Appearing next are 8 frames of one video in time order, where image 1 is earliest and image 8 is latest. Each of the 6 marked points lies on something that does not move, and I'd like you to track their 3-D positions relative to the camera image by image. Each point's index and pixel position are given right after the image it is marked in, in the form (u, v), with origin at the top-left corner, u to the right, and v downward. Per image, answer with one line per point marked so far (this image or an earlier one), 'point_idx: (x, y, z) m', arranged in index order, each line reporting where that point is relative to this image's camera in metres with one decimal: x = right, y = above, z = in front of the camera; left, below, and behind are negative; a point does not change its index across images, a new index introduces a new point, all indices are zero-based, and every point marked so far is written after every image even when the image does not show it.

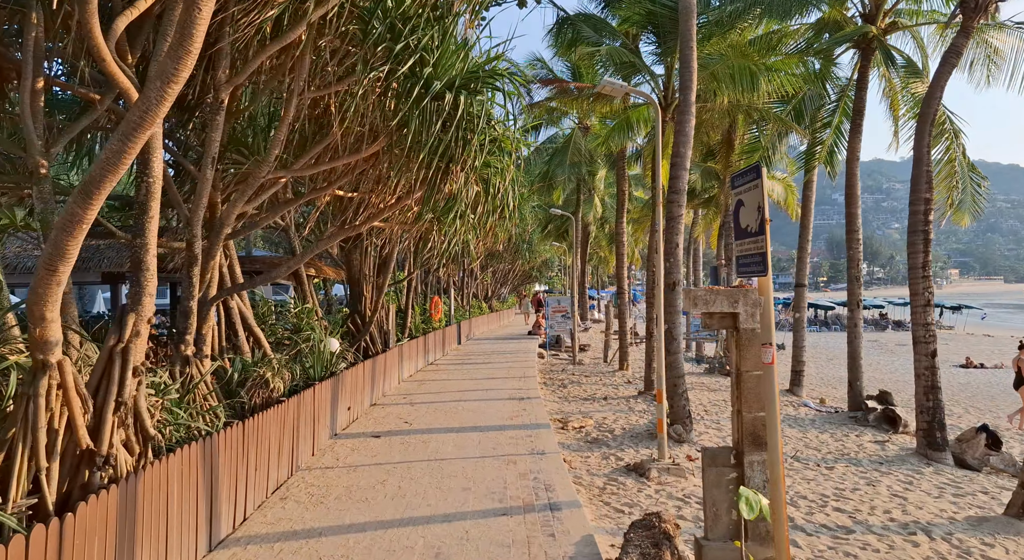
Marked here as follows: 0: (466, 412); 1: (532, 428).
0: (-0.6, -1.9, +10.1) m
1: (+0.3, -1.9, +8.8) m
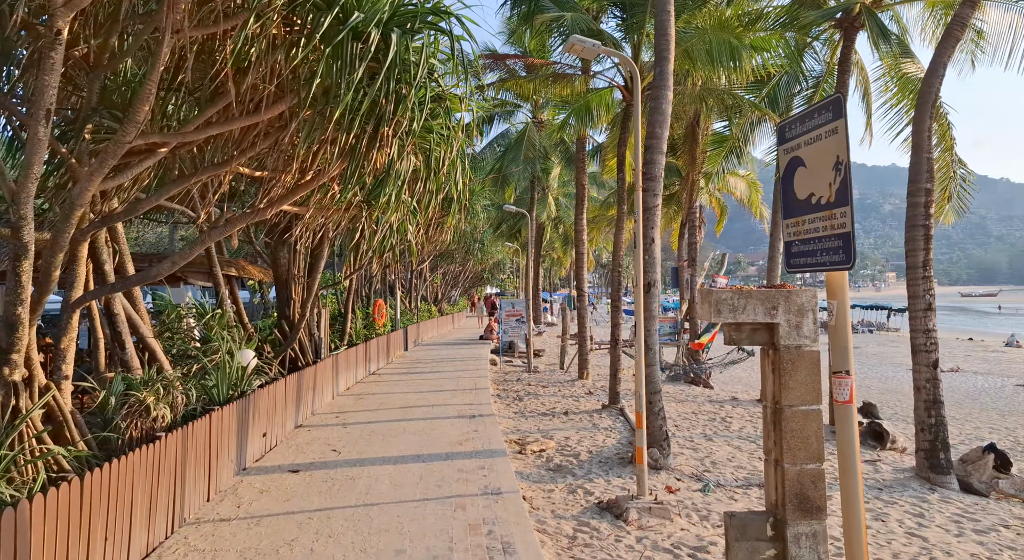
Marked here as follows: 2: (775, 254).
0: (-1.3, -1.9, +8.7) m
1: (-0.3, -1.9, +7.5) m
2: (+5.1, +0.5, +13.7) m
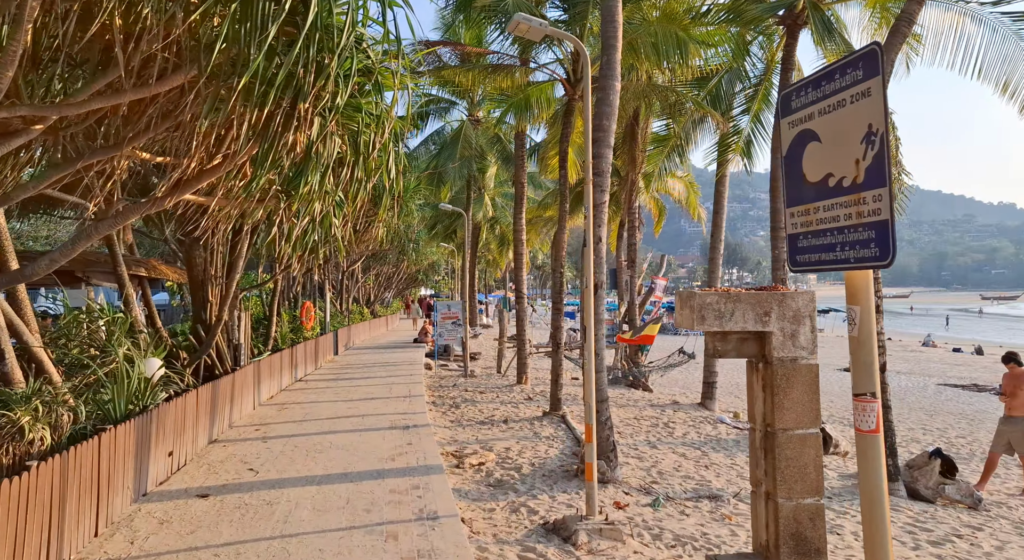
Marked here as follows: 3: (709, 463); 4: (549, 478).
0: (-2.0, -1.9, +8.0) m
1: (-0.9, -1.9, +6.9) m
2: (+3.9, +0.5, +13.5) m
3: (+2.6, -2.4, +9.2) m
4: (+0.4, -2.1, +7.5) m
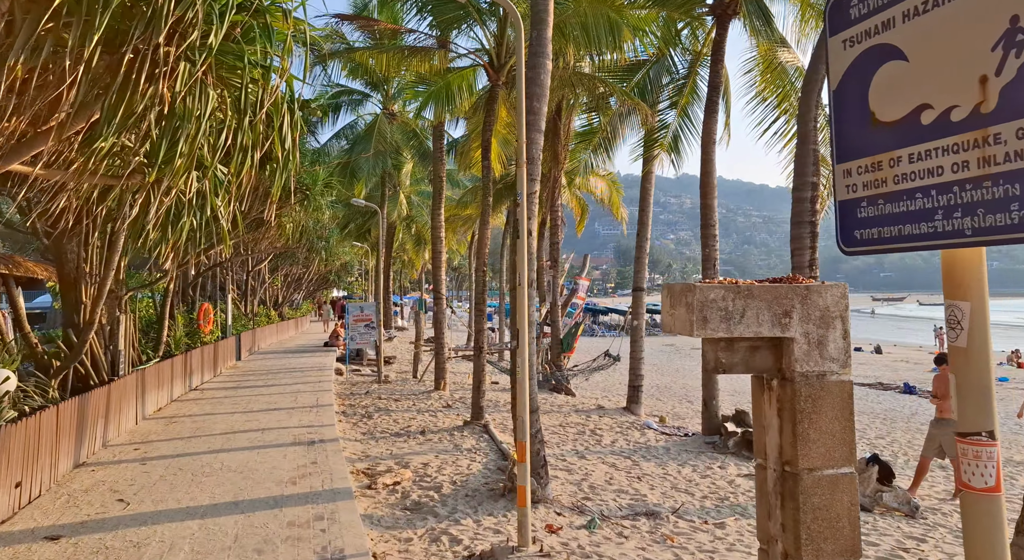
0: (-2.8, -1.9, +6.9) m
1: (-1.6, -1.9, +6.0) m
2: (+2.4, +0.5, +13.1) m
3: (+1.6, -2.4, +8.7) m
4: (-0.4, -2.1, +6.7) m
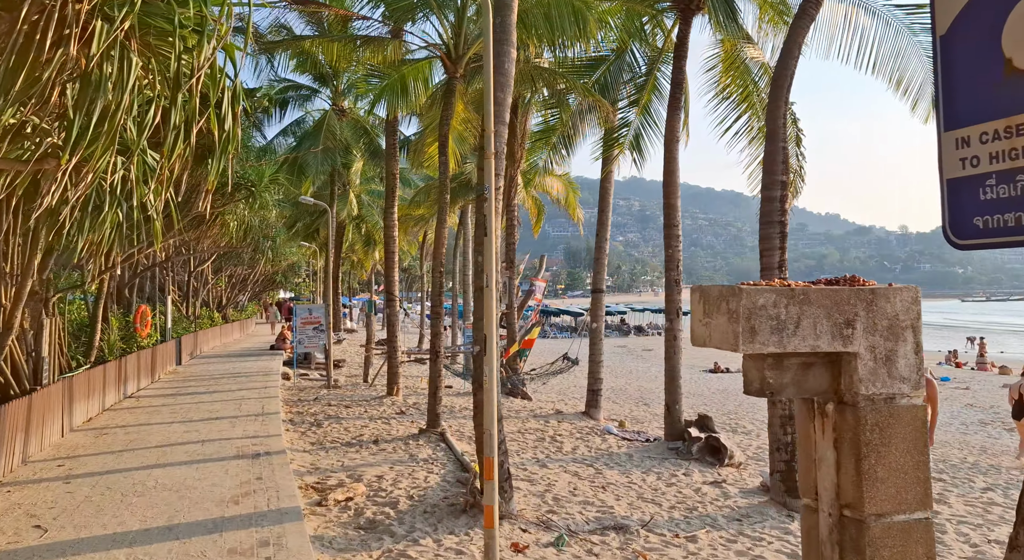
0: (-3.2, -1.9, +6.3) m
1: (-1.9, -1.9, +5.4) m
2: (+1.6, +0.5, +12.9) m
3: (+1.1, -2.4, +8.4) m
4: (-0.7, -2.1, +6.3) m
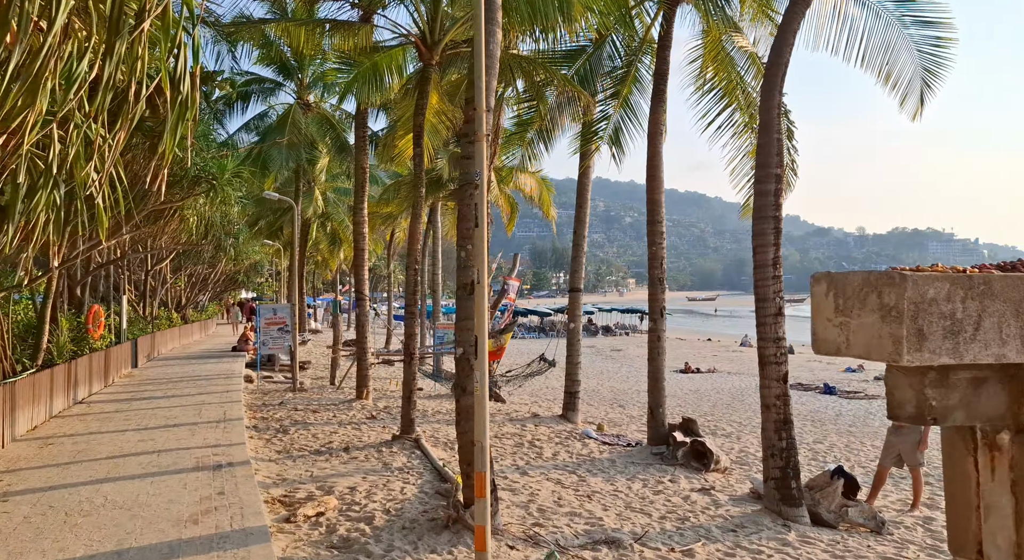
0: (-3.3, -1.9, +5.7) m
1: (-1.9, -1.8, +4.9) m
2: (+1.2, +0.5, +12.5) m
3: (+0.9, -2.4, +8.0) m
4: (-0.8, -2.1, +5.8) m
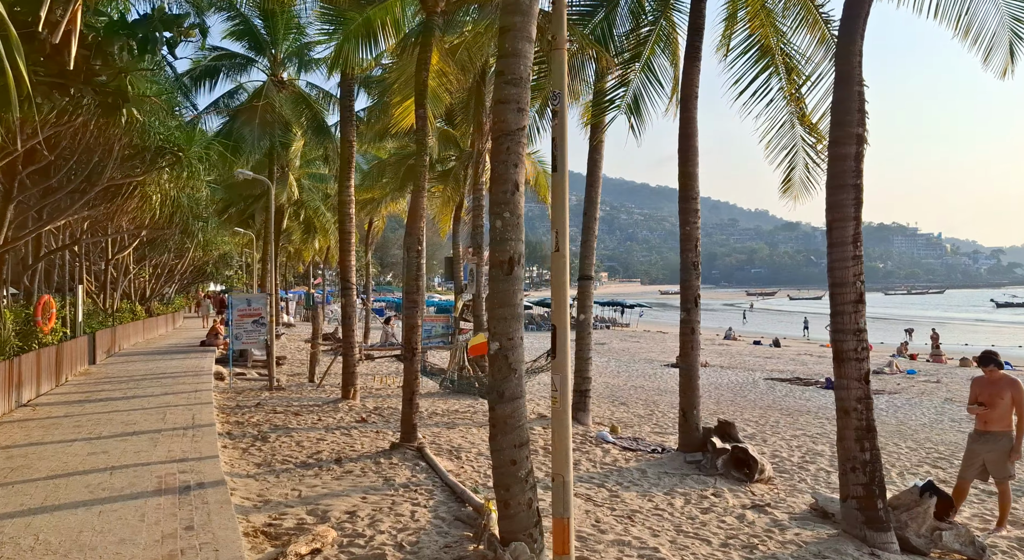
0: (-3.0, -1.7, +4.4) m
1: (-1.6, -1.7, +3.7) m
2: (+1.3, +0.7, +11.4) m
3: (+1.1, -2.2, +6.9) m
4: (-0.5, -1.9, +4.6) m
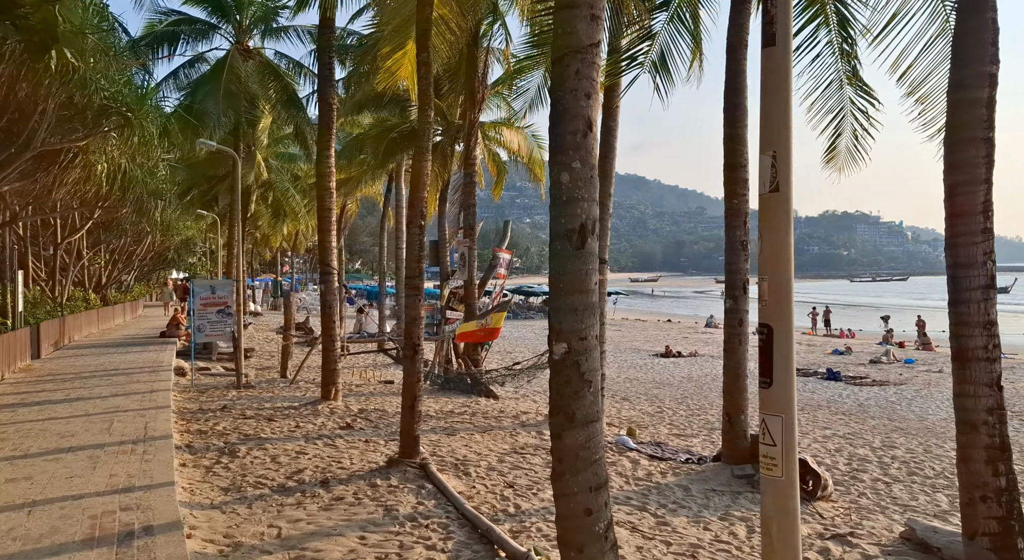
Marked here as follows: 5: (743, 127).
0: (-2.6, -1.6, +3.0) m
1: (-1.2, -1.6, +2.3) m
2: (+1.3, +0.9, +10.1) m
3: (+1.4, -2.1, +5.6) m
4: (-0.2, -1.8, +3.3) m
5: (+2.4, +1.6, +7.2) m
